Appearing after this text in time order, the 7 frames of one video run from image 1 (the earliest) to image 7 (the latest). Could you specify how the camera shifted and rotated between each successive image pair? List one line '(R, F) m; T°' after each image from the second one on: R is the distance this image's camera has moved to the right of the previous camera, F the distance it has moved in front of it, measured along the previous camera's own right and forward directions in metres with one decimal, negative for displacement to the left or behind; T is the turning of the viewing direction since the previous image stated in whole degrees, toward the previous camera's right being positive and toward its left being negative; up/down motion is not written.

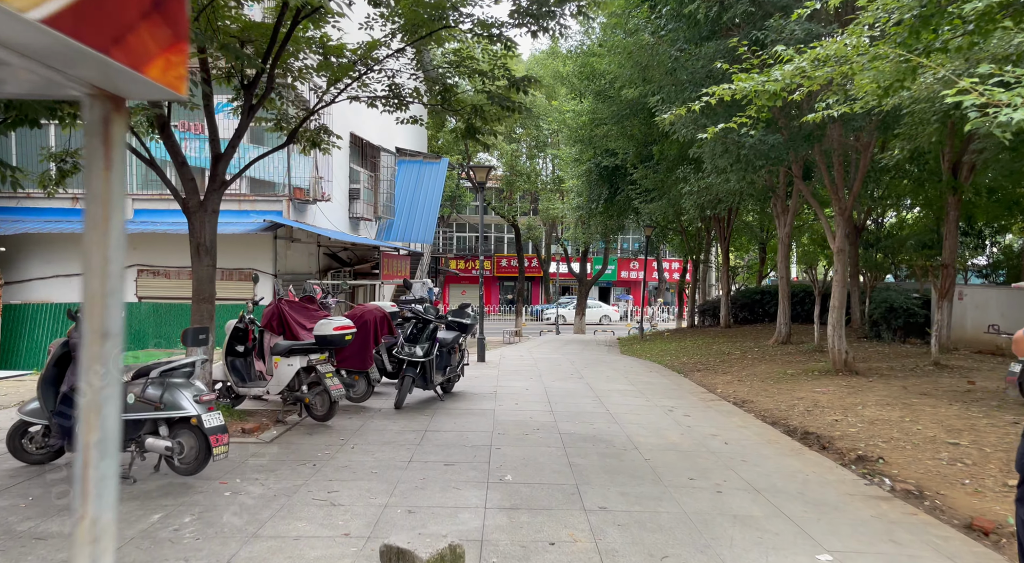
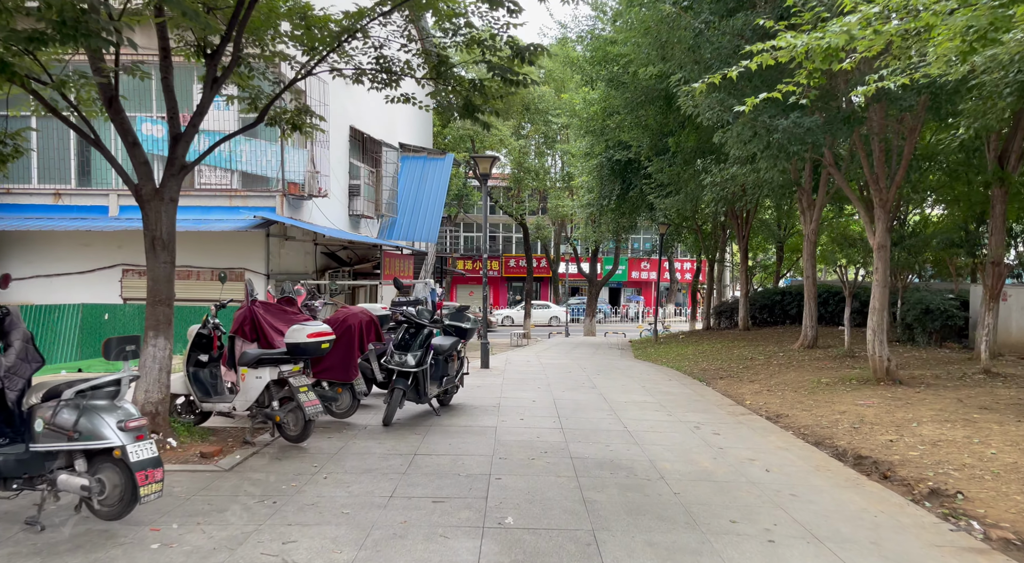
(0.0, +0.9) m; -1°
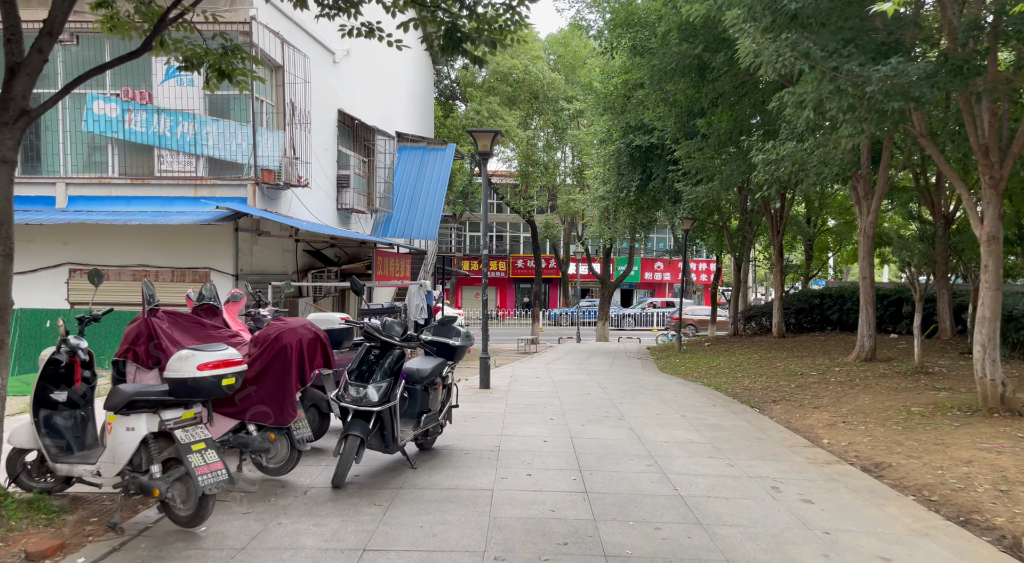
(0.0, +2.0) m; -1°
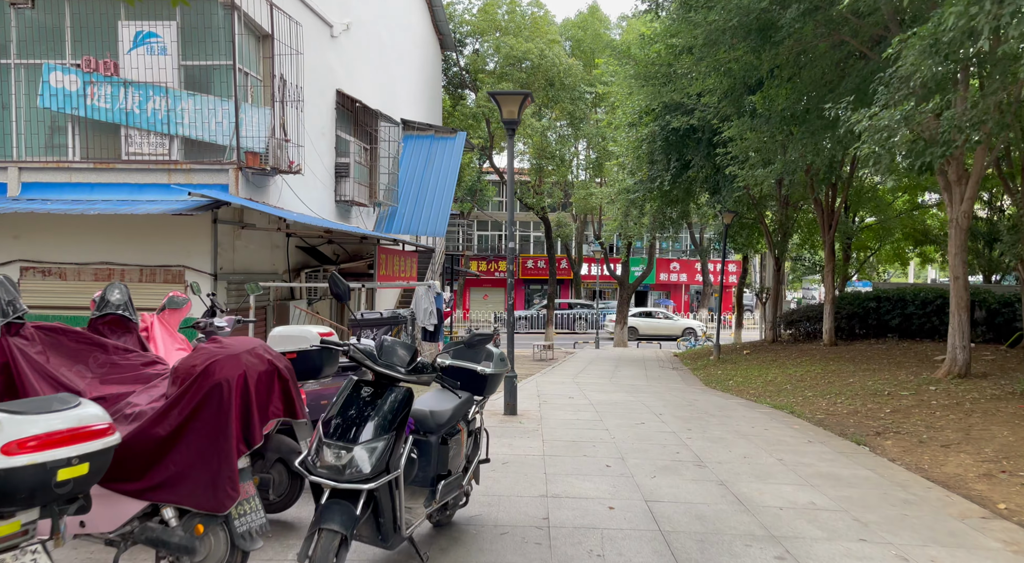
(-0.3, +1.8) m; 0°
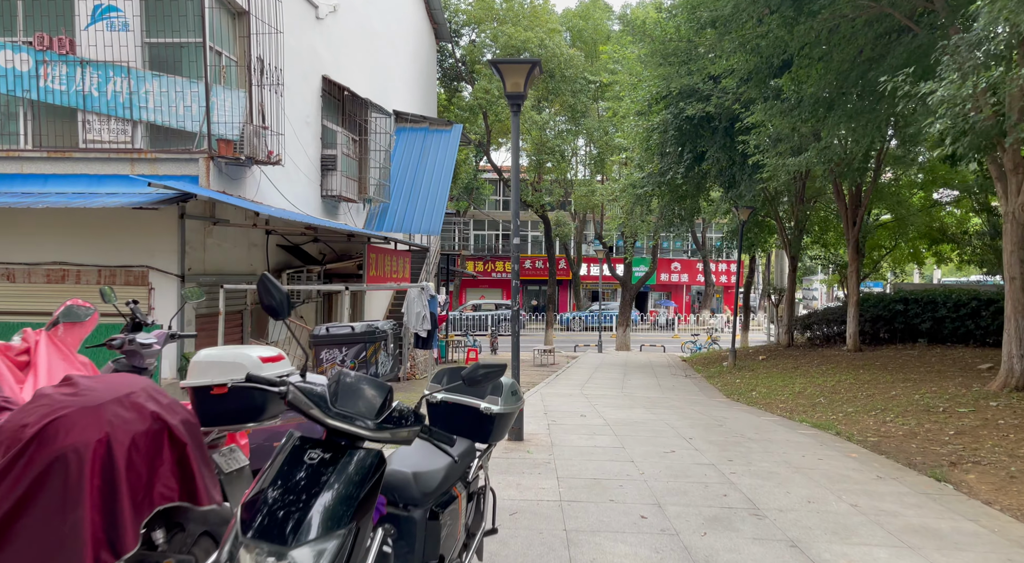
(-0.1, +1.1) m; 0°
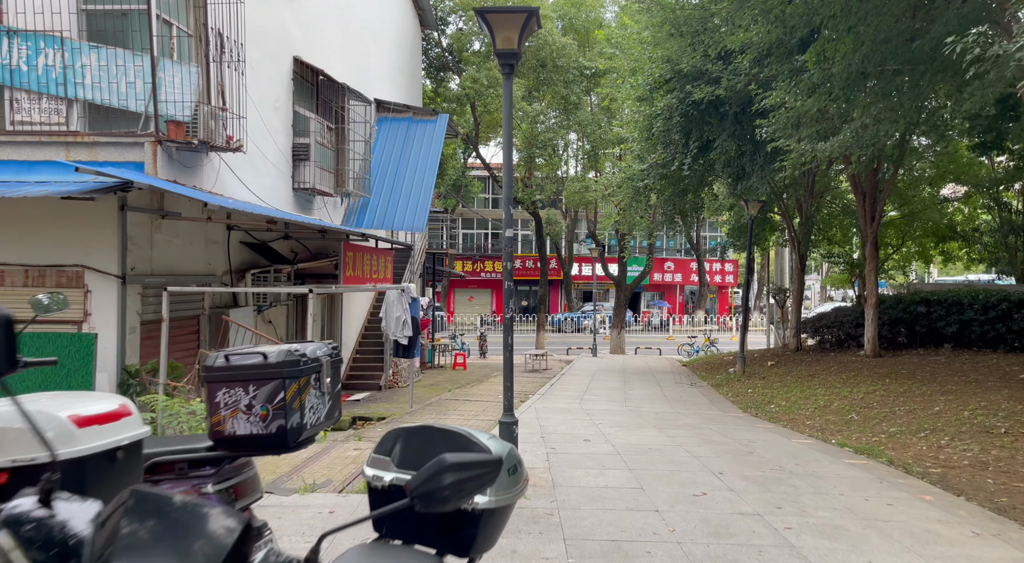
(0.0, +1.2) m; +1°
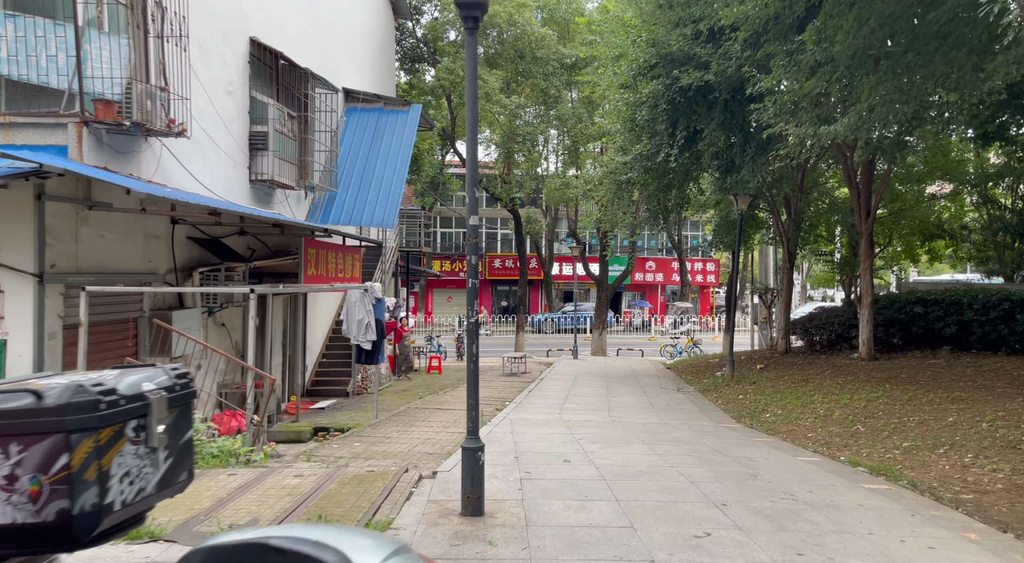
(+0.1, +0.9) m; +2°
